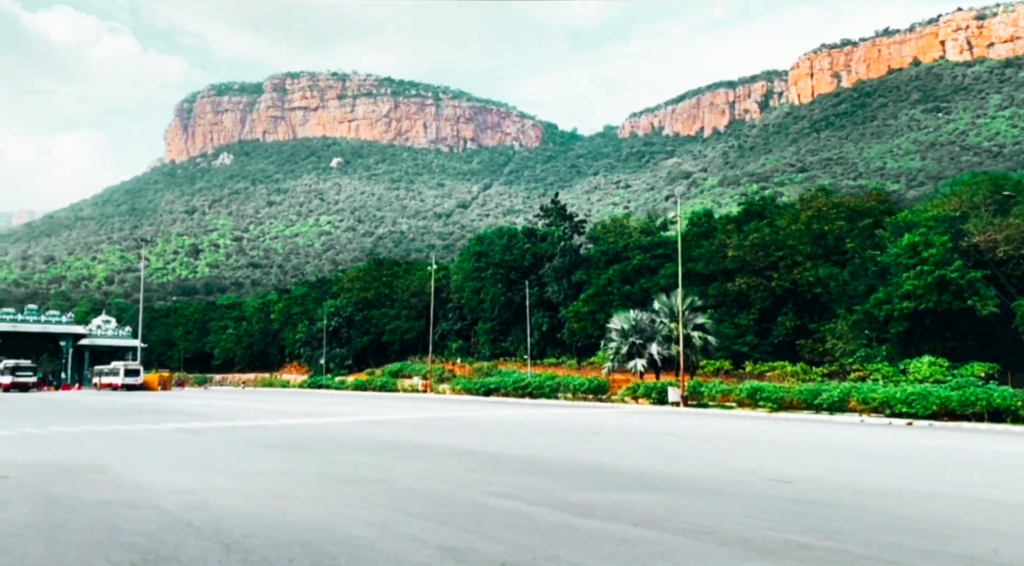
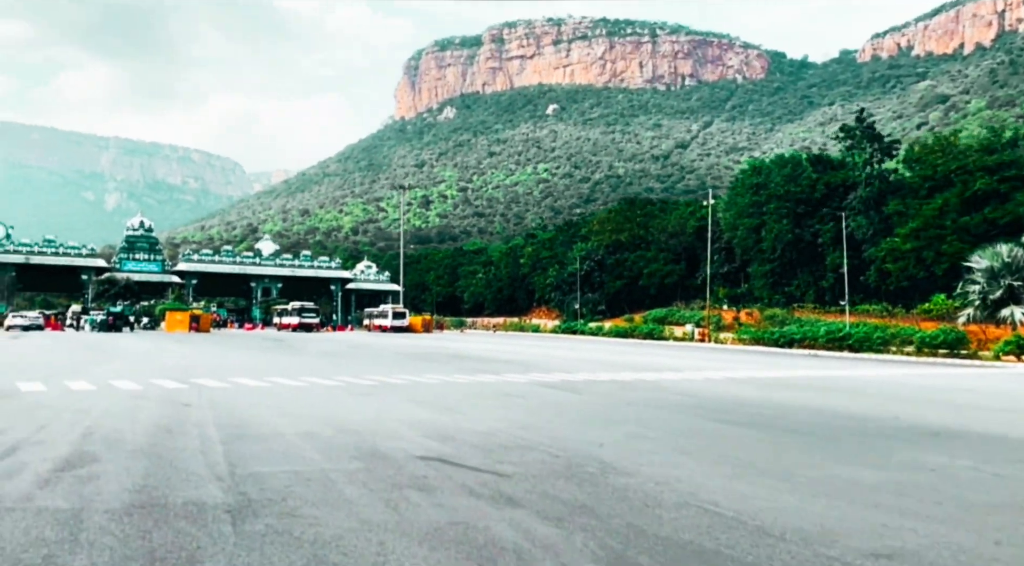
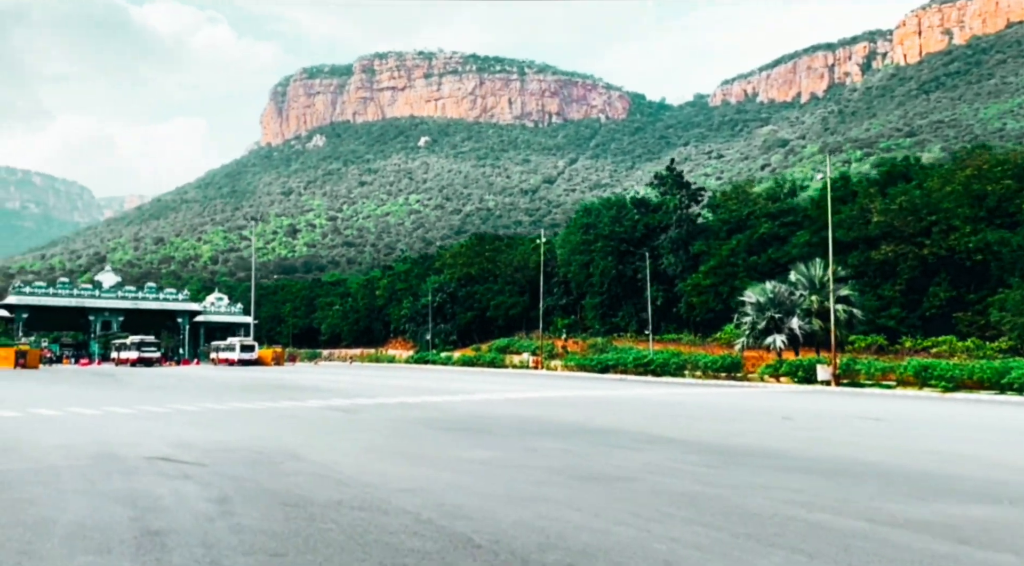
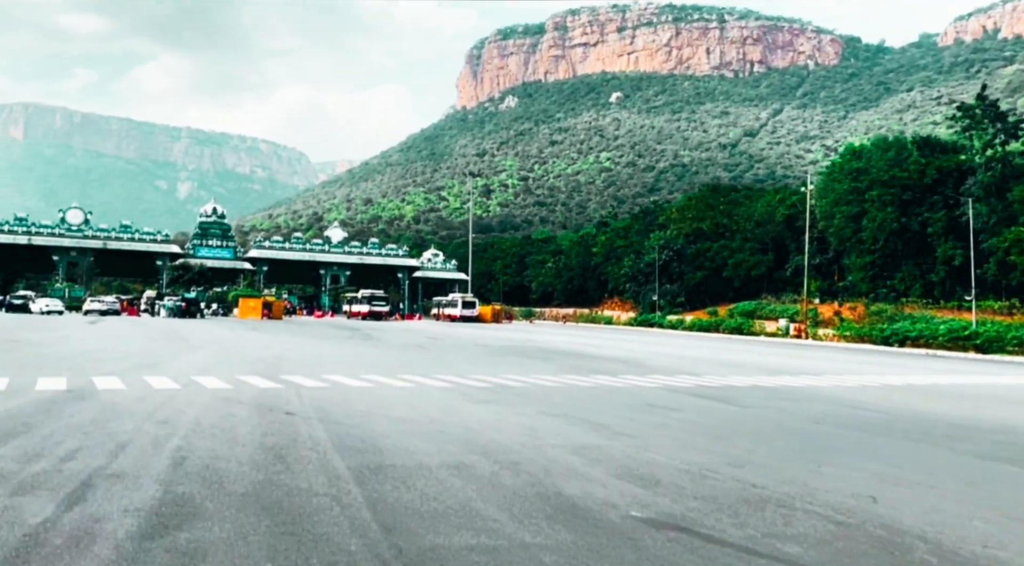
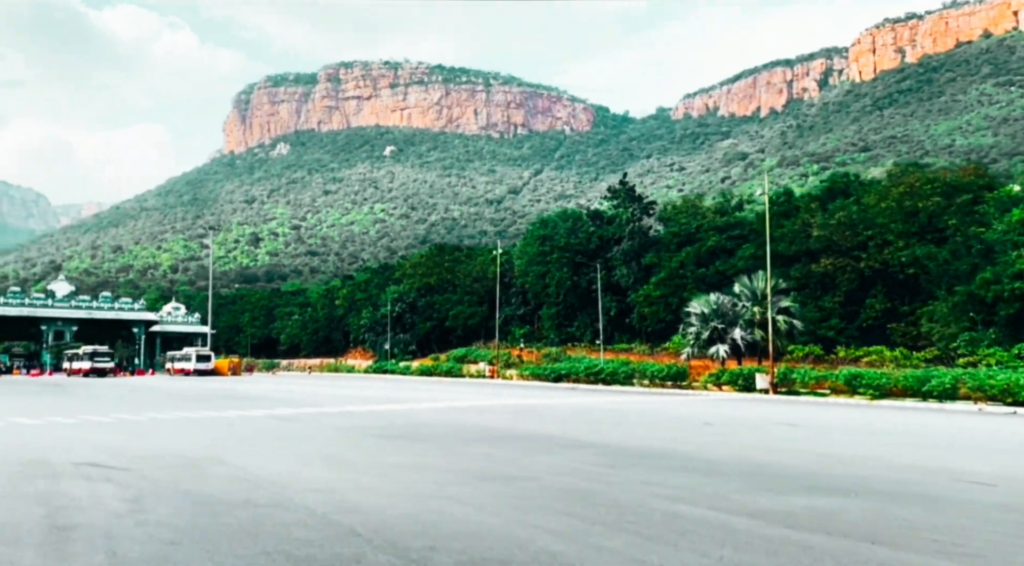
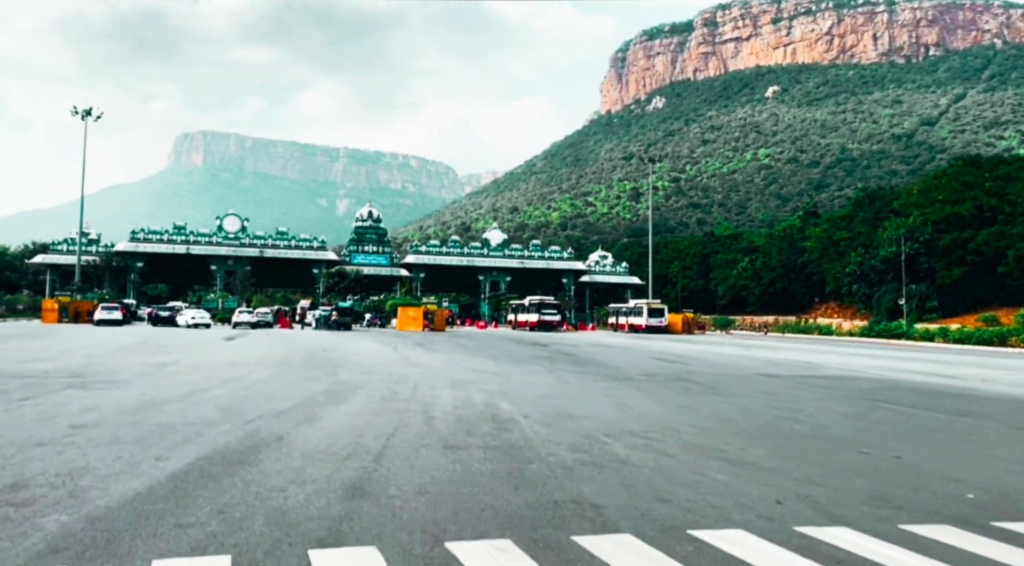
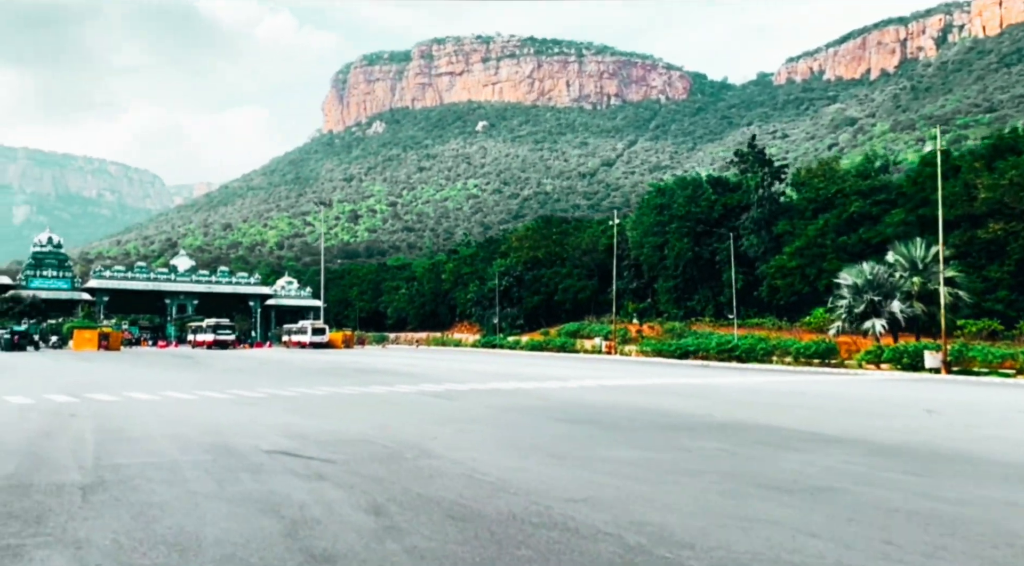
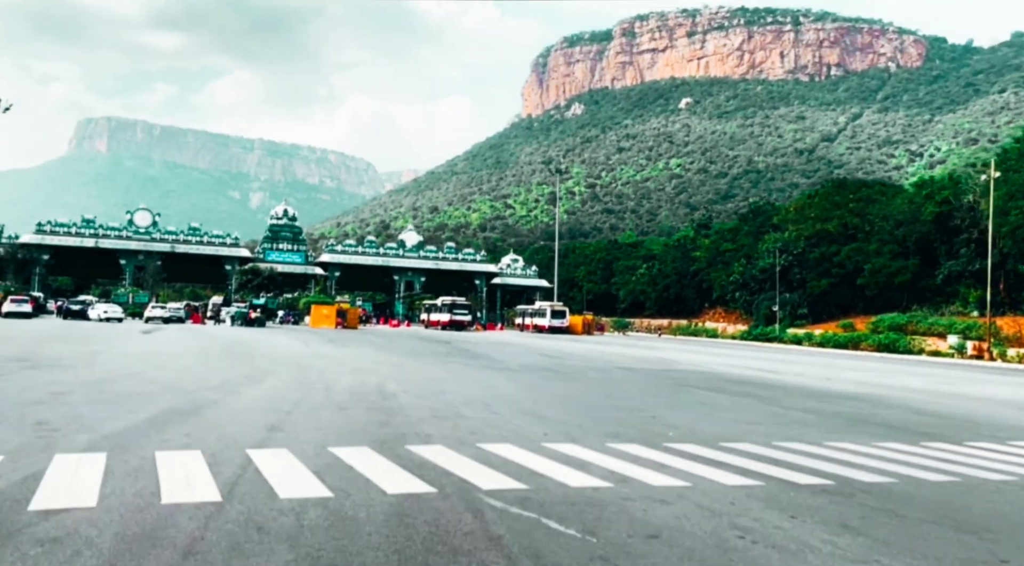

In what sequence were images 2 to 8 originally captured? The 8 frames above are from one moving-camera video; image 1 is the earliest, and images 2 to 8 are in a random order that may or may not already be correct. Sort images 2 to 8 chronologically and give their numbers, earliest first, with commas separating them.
5, 3, 7, 2, 4, 8, 6
